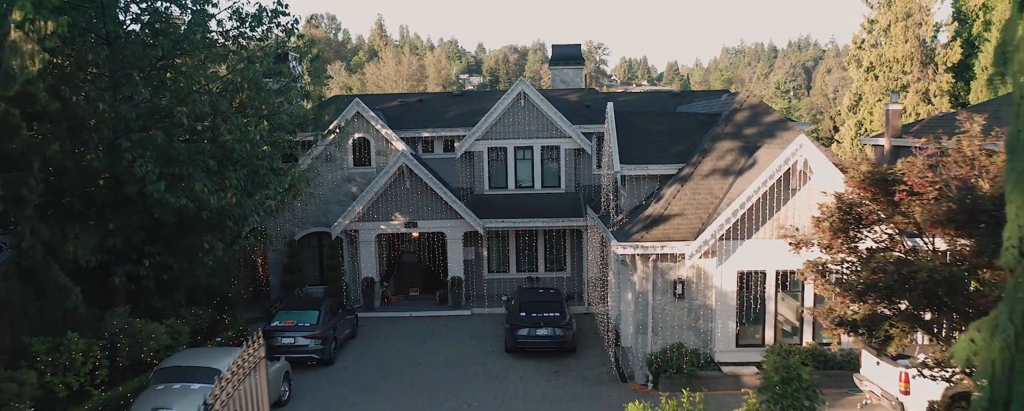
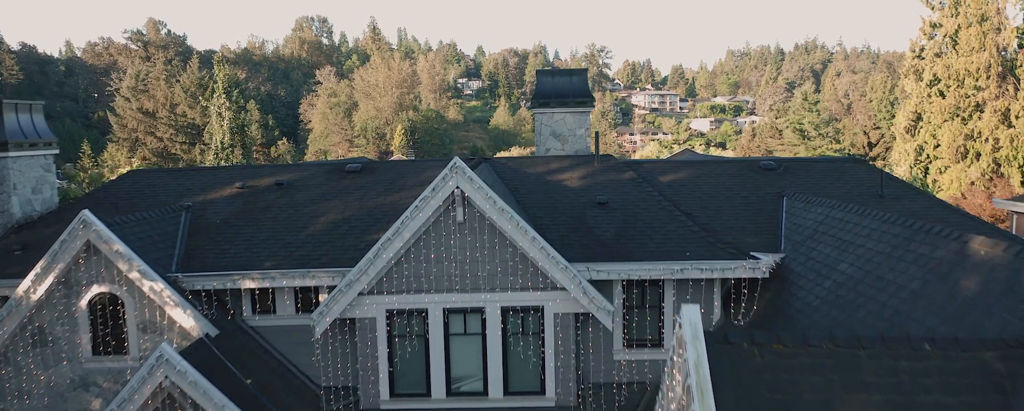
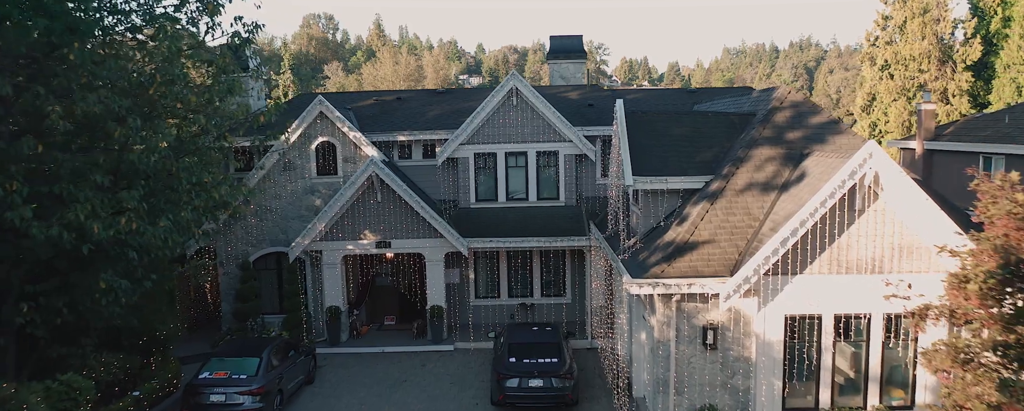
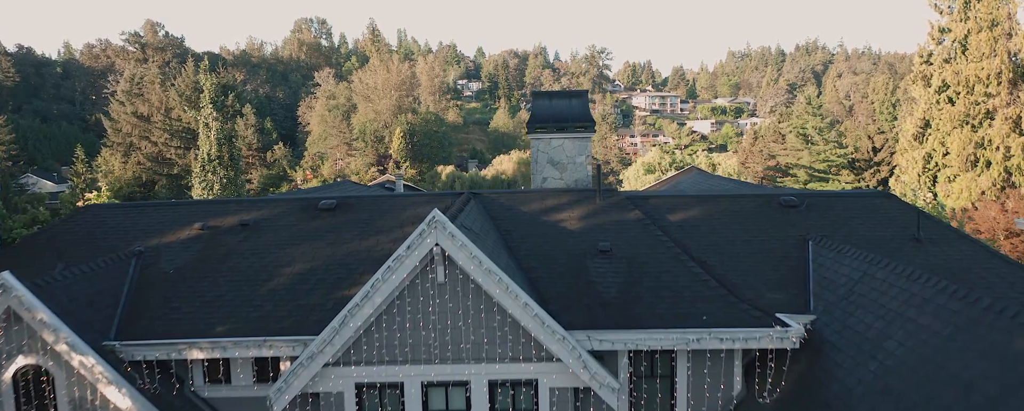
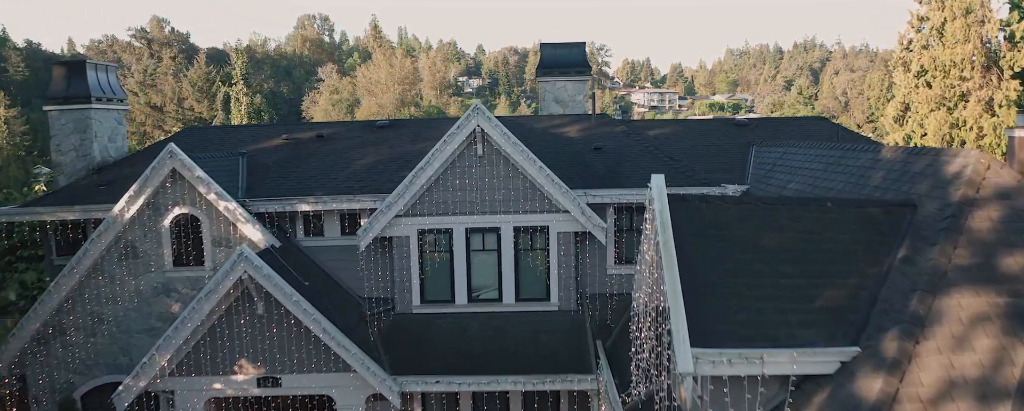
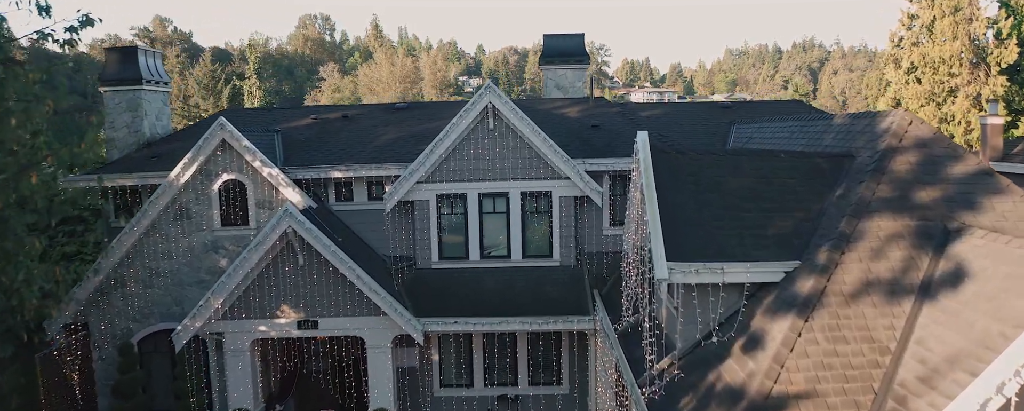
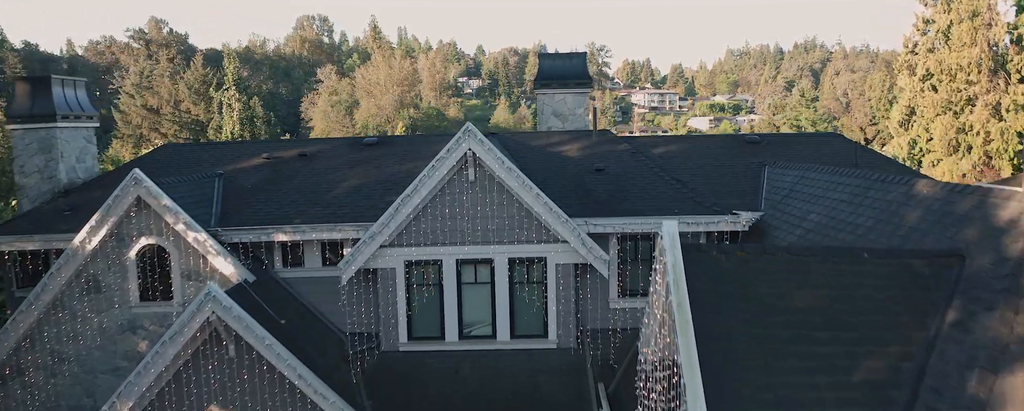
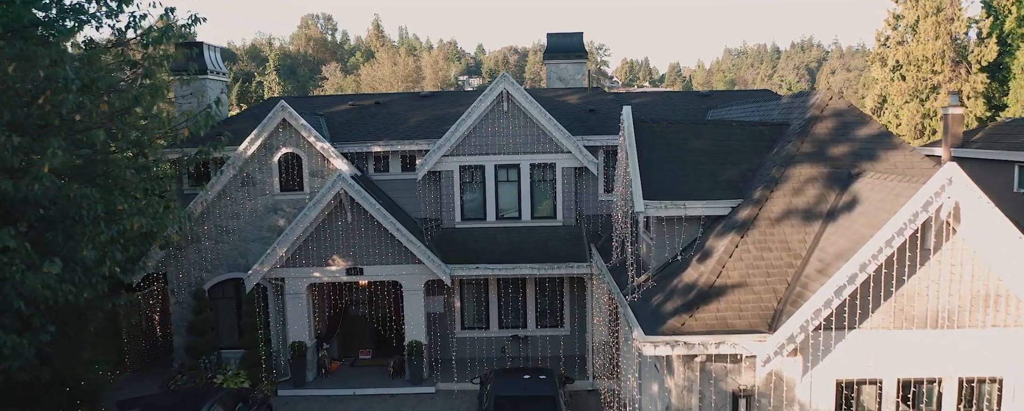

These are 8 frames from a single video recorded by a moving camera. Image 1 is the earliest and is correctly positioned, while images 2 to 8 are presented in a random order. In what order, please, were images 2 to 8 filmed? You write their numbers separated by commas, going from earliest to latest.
3, 8, 6, 5, 7, 2, 4
